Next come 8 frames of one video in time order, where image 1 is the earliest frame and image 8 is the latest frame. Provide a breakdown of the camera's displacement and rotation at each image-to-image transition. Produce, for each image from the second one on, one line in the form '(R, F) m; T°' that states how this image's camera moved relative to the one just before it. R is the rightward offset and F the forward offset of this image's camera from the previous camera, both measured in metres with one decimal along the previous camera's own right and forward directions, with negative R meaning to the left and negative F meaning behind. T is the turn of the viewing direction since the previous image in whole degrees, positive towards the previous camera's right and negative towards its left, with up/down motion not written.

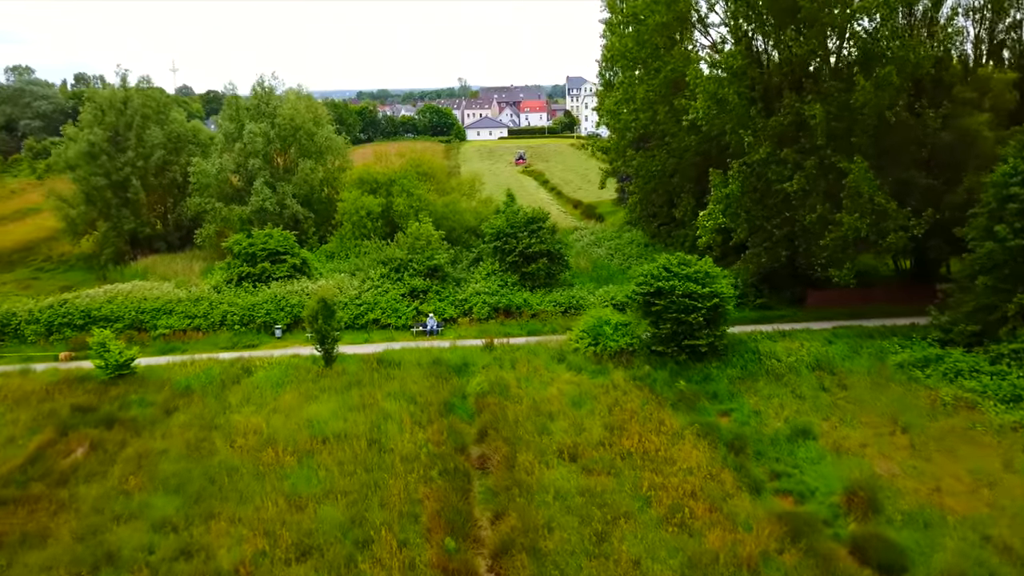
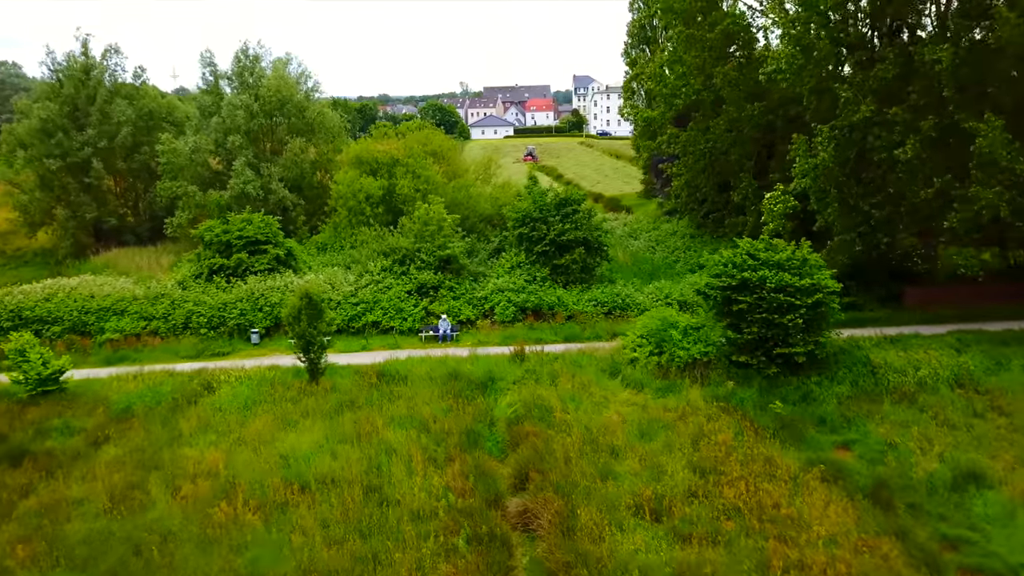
(-1.0, +5.2) m; 0°
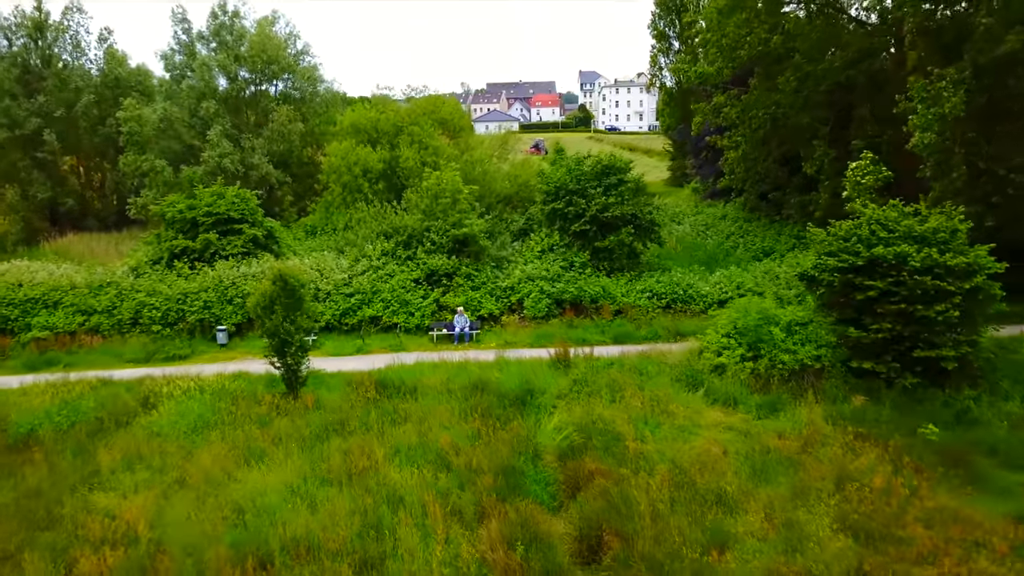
(-0.8, +4.5) m; 0°
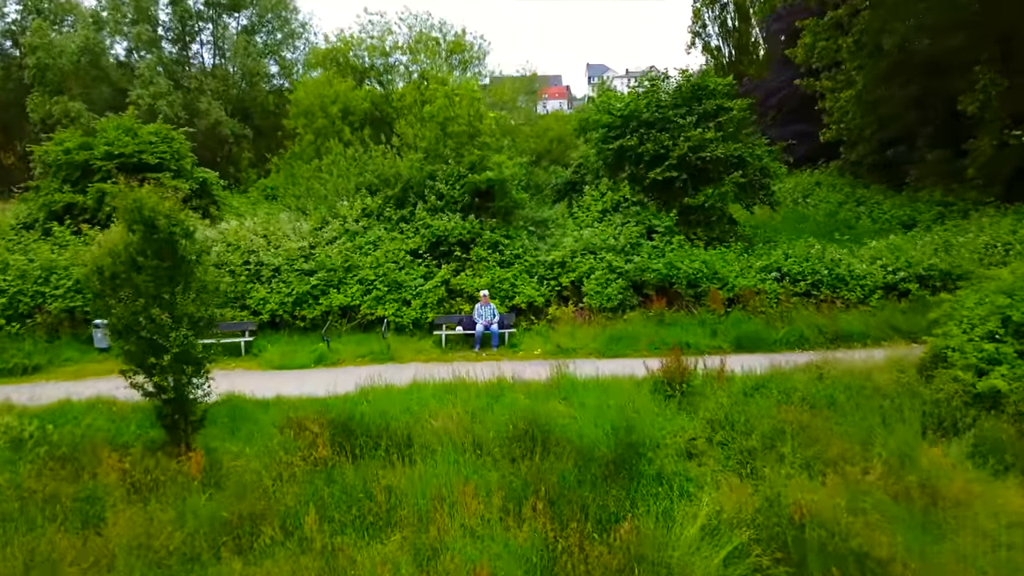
(-0.8, +6.5) m; 0°
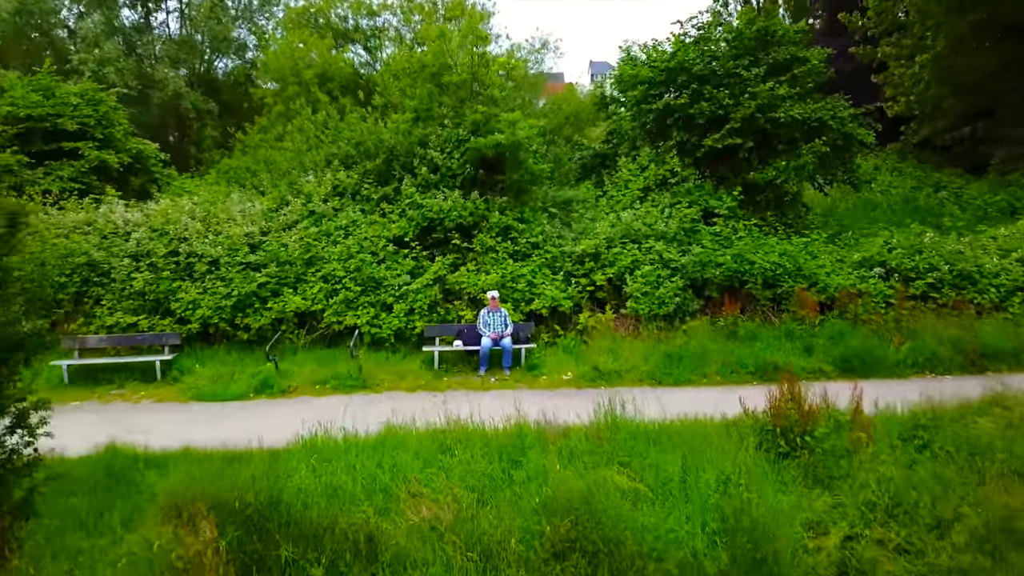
(-0.2, +2.9) m; 0°
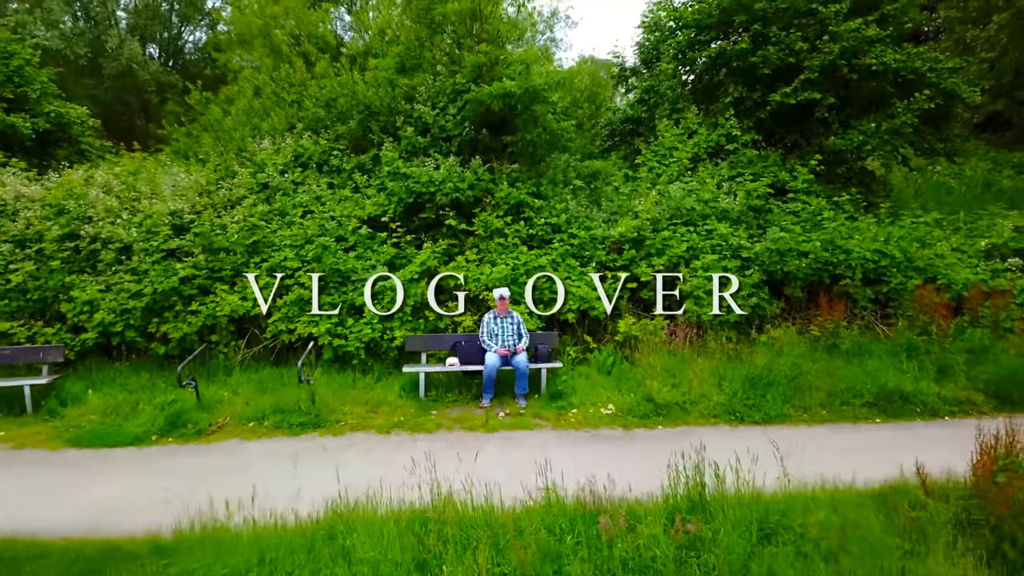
(-0.1, +2.2) m; 0°
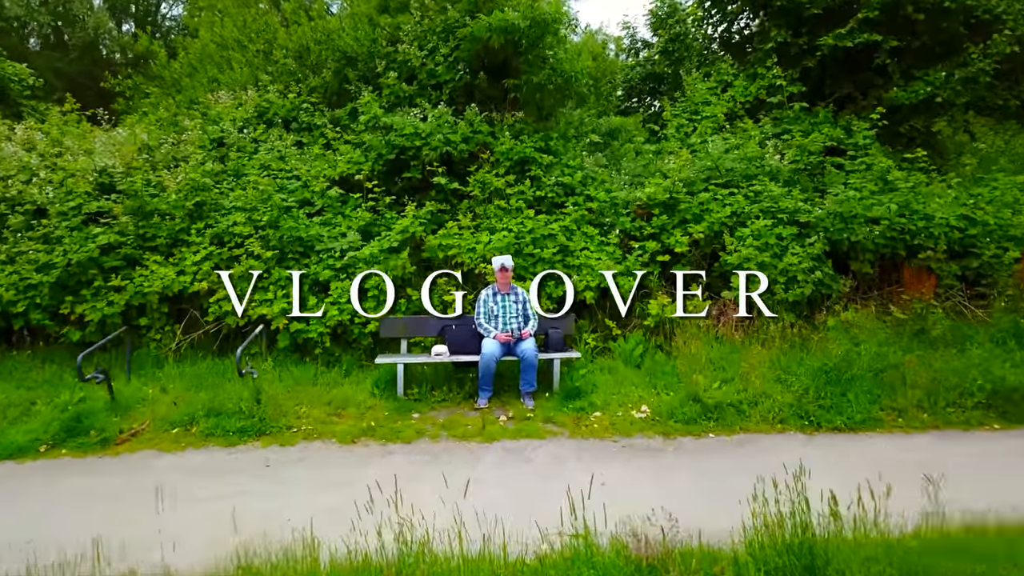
(0.0, +1.2) m; 0°
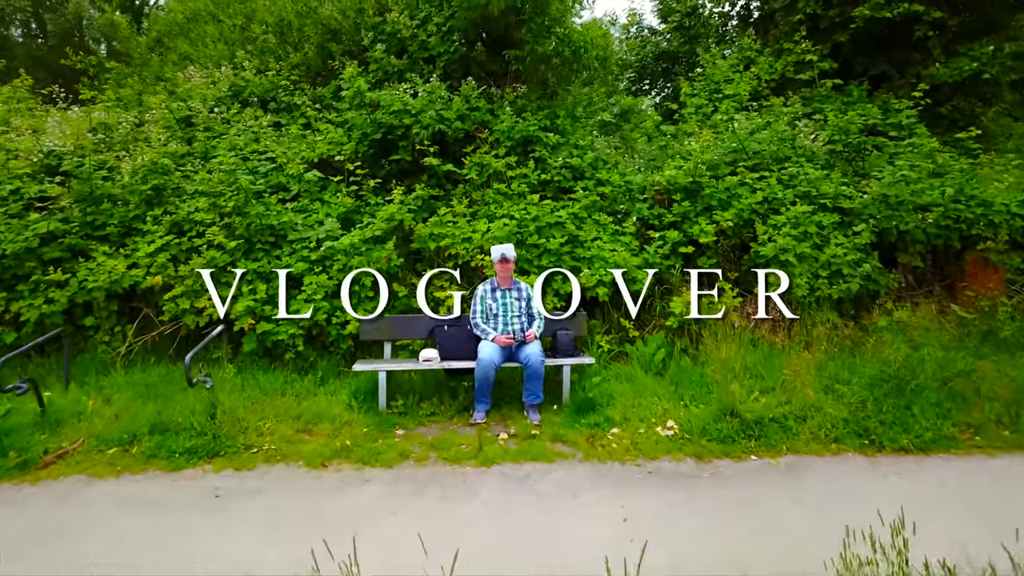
(0.0, +0.6) m; 0°
